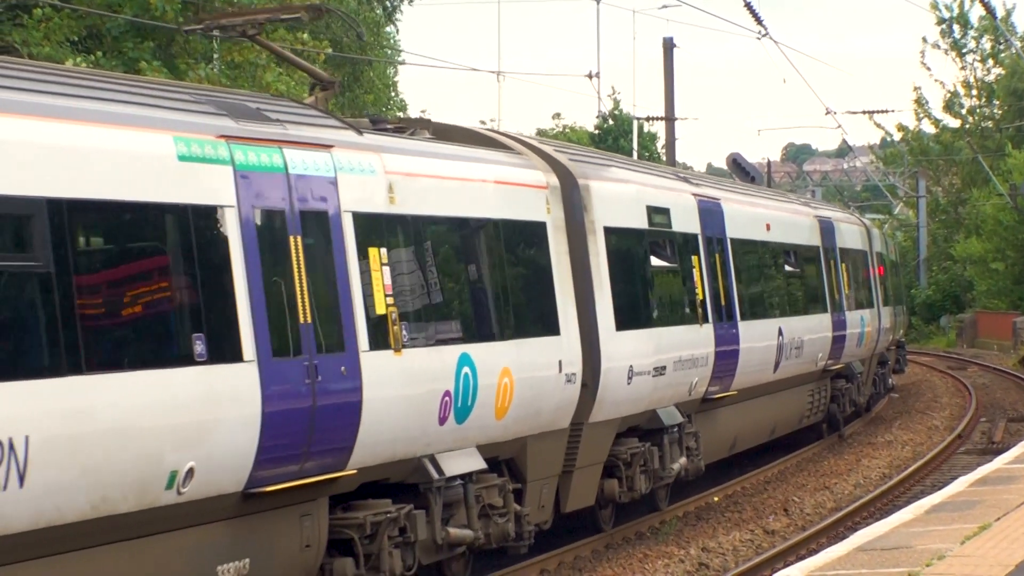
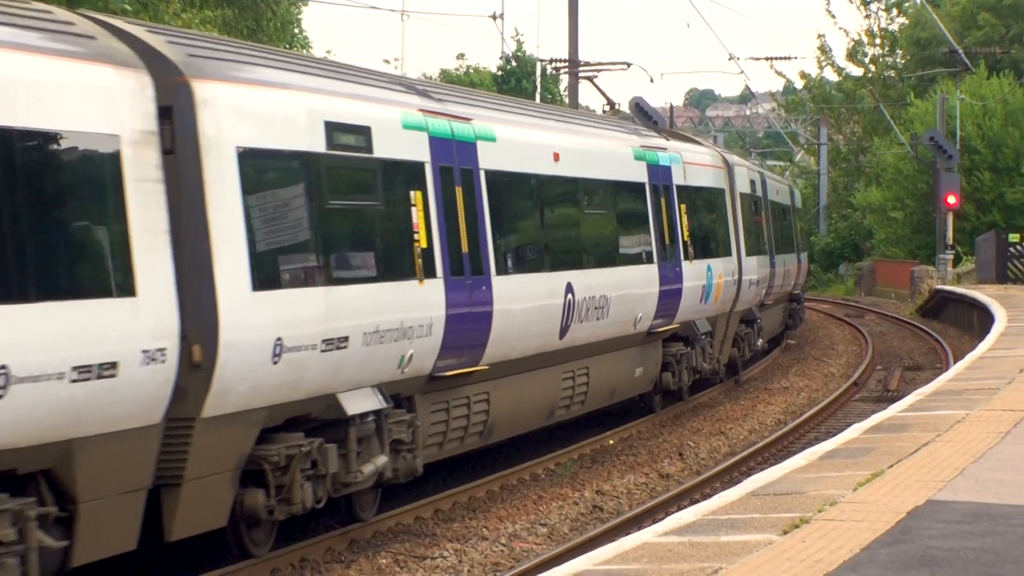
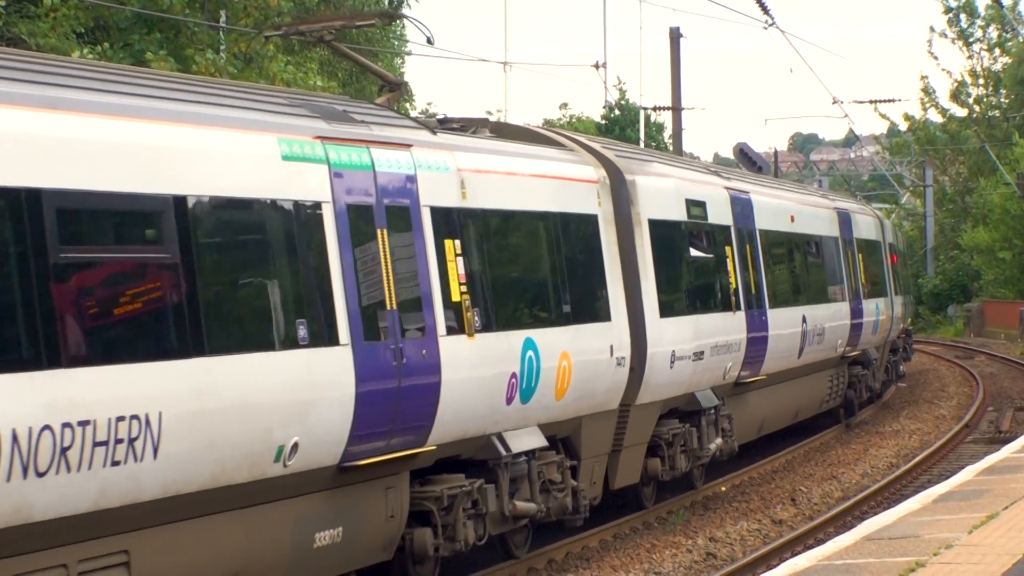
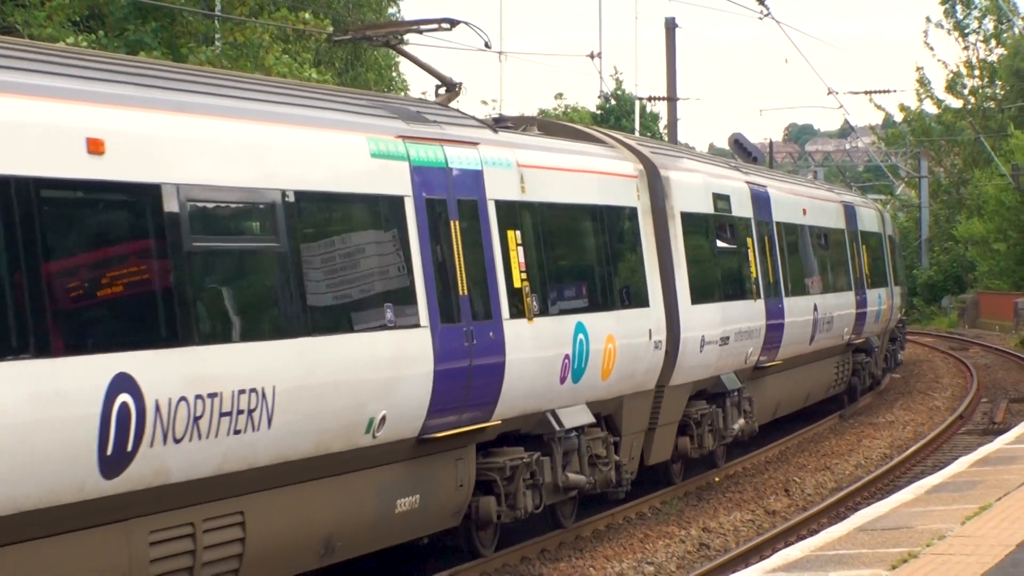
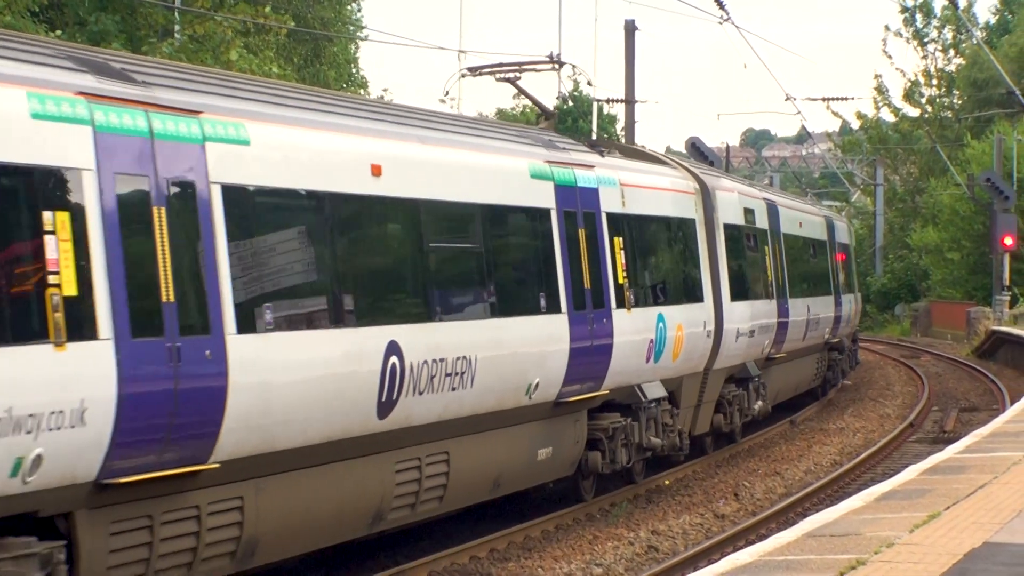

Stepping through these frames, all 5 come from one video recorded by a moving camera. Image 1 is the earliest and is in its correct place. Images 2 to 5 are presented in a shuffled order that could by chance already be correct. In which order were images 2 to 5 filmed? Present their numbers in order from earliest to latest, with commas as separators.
3, 4, 5, 2
